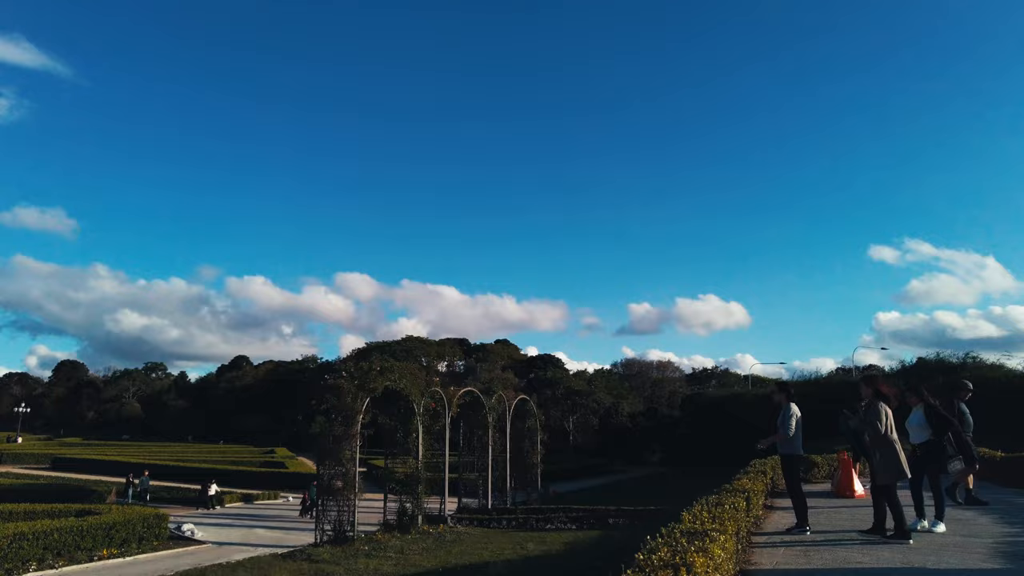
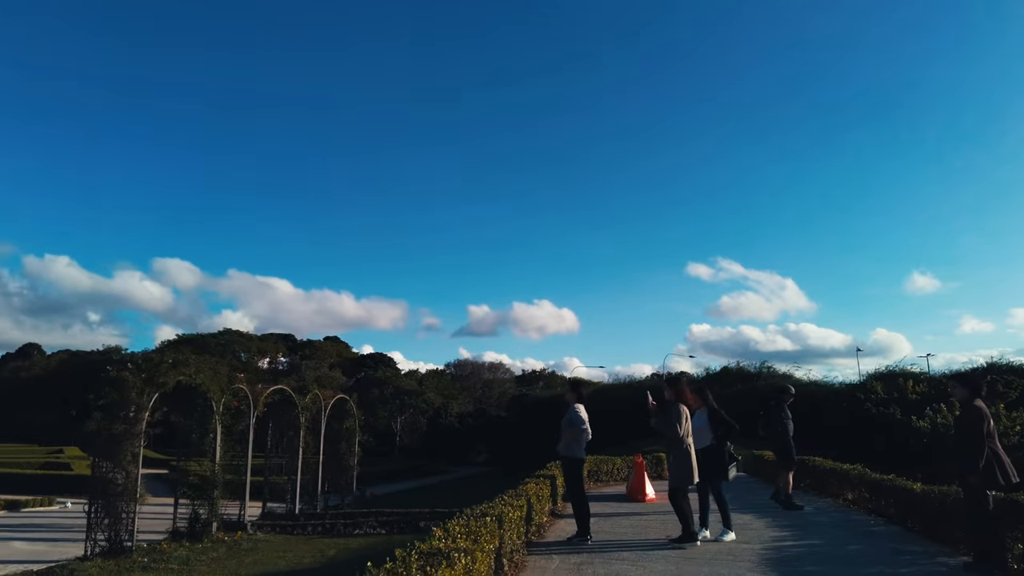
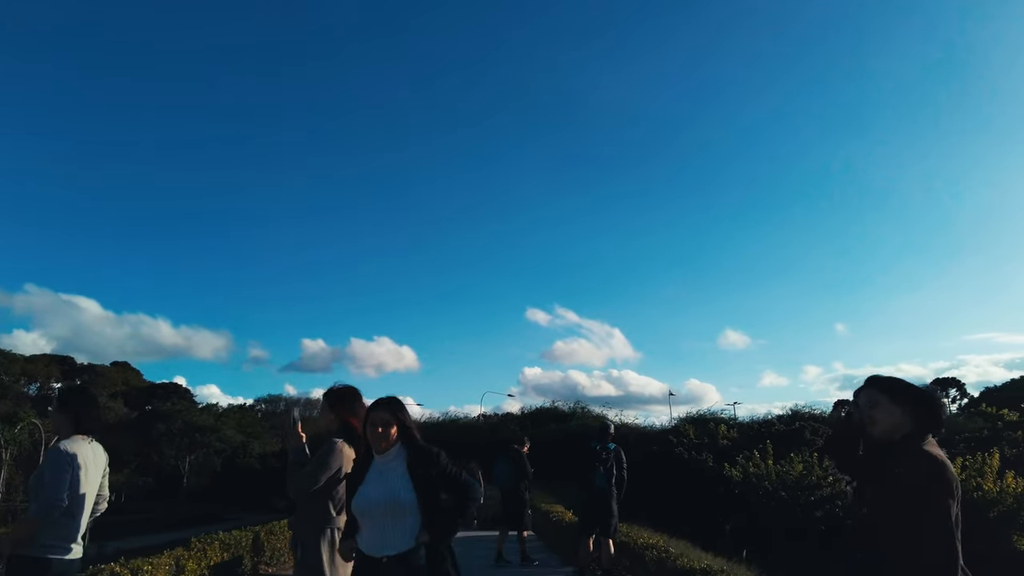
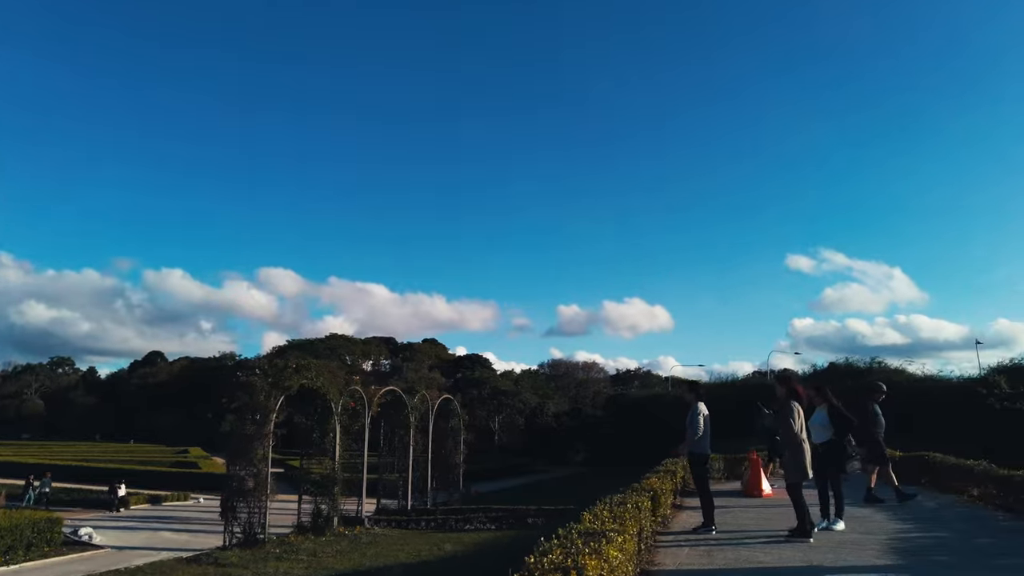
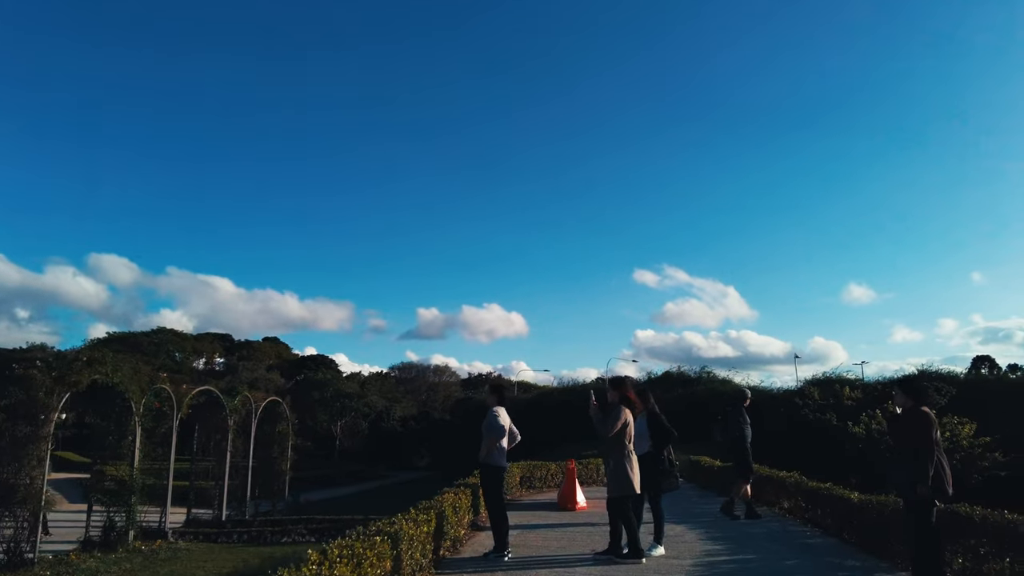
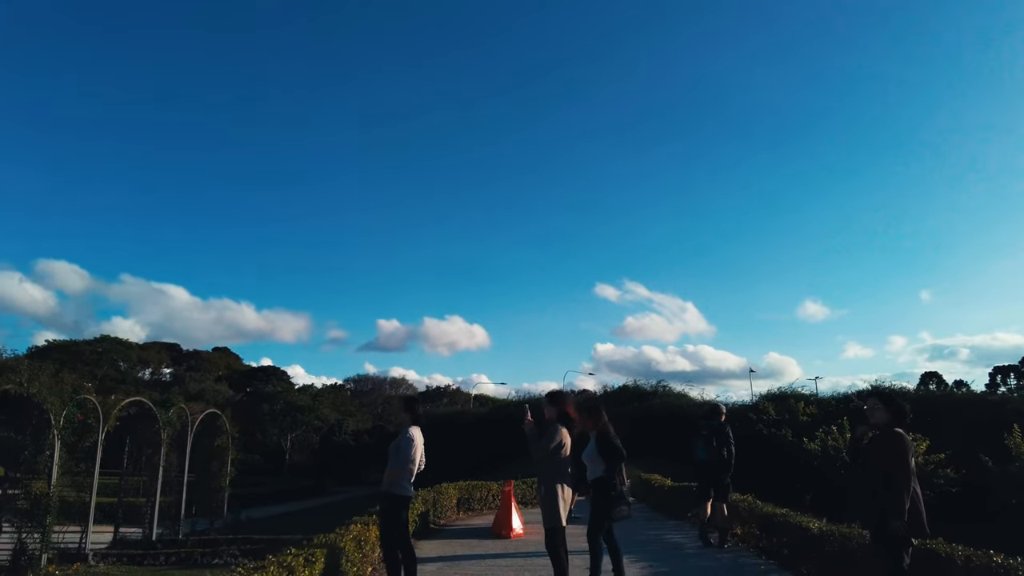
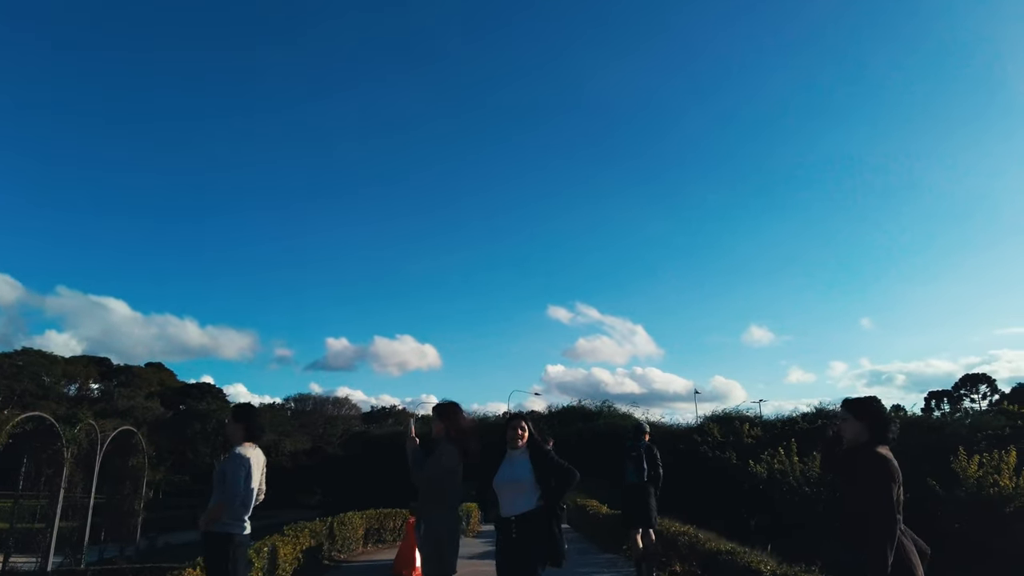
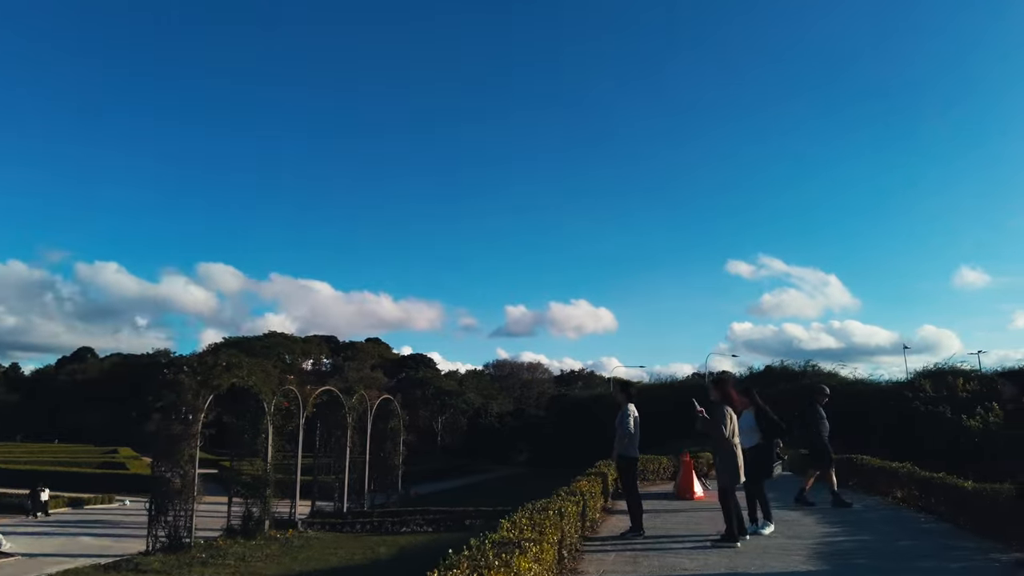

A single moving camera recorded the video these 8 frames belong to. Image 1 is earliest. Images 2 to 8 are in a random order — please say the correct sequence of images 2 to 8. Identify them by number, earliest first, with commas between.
4, 8, 2, 5, 6, 7, 3
